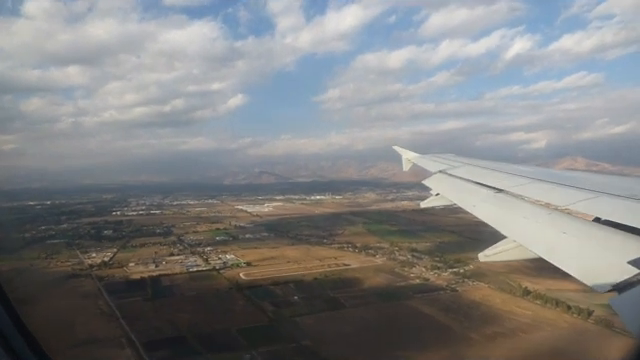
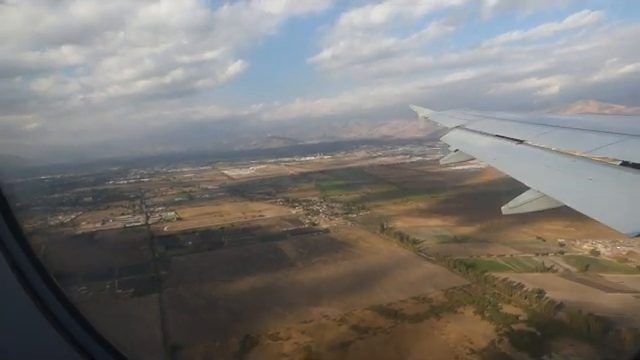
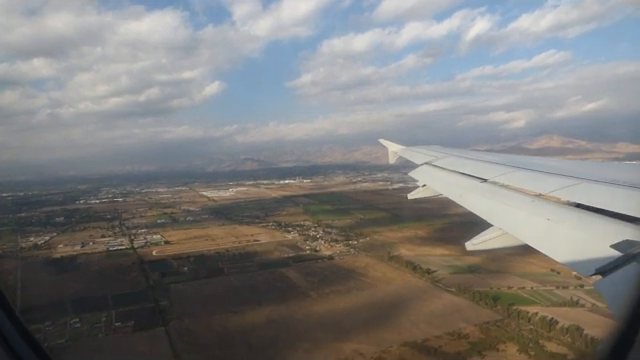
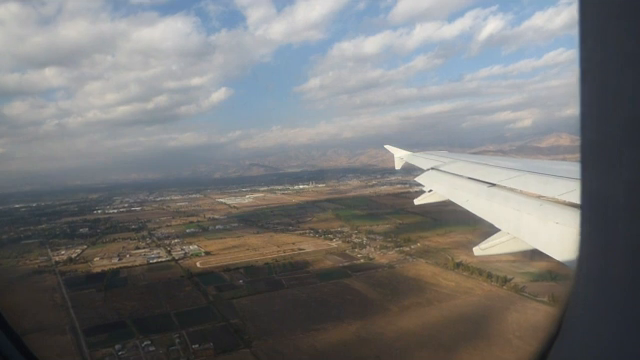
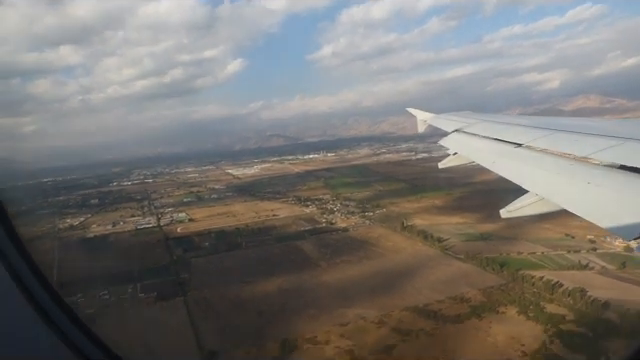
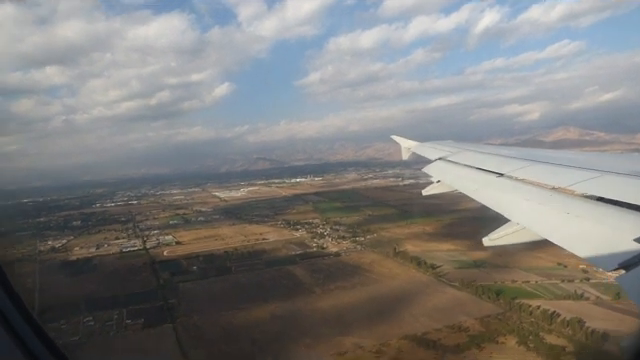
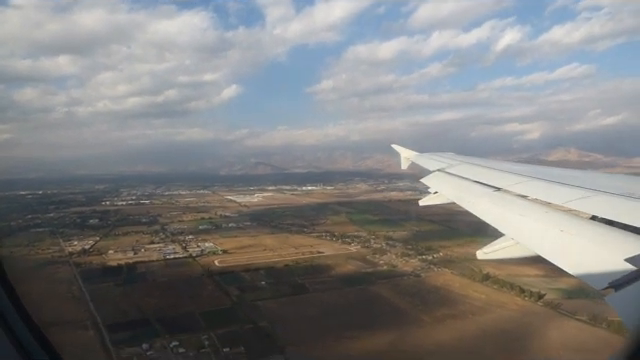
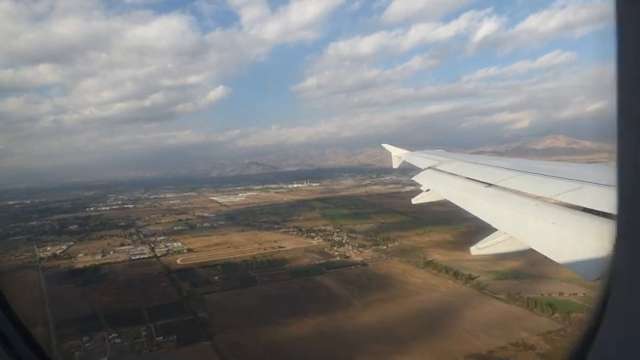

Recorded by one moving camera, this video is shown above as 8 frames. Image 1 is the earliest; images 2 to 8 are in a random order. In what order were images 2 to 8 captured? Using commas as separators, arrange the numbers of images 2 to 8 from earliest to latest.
7, 4, 8, 3, 6, 5, 2
